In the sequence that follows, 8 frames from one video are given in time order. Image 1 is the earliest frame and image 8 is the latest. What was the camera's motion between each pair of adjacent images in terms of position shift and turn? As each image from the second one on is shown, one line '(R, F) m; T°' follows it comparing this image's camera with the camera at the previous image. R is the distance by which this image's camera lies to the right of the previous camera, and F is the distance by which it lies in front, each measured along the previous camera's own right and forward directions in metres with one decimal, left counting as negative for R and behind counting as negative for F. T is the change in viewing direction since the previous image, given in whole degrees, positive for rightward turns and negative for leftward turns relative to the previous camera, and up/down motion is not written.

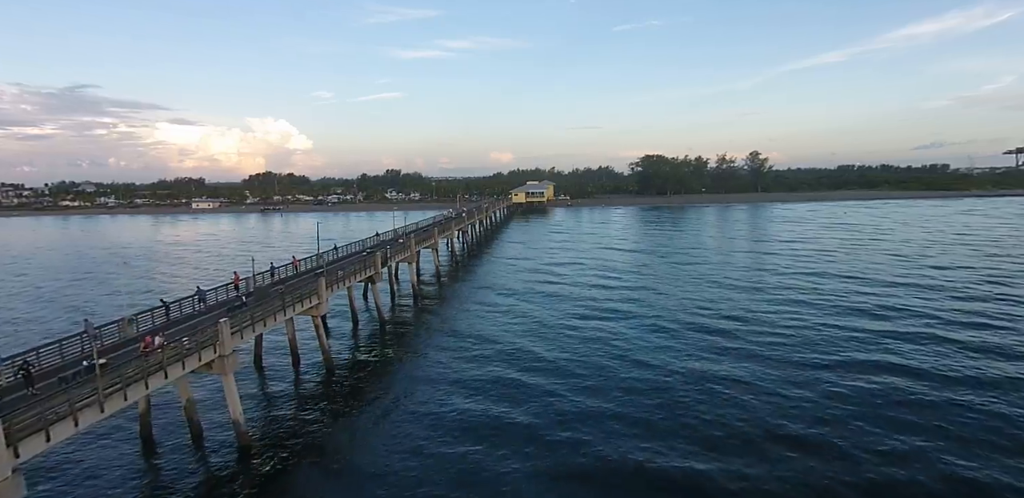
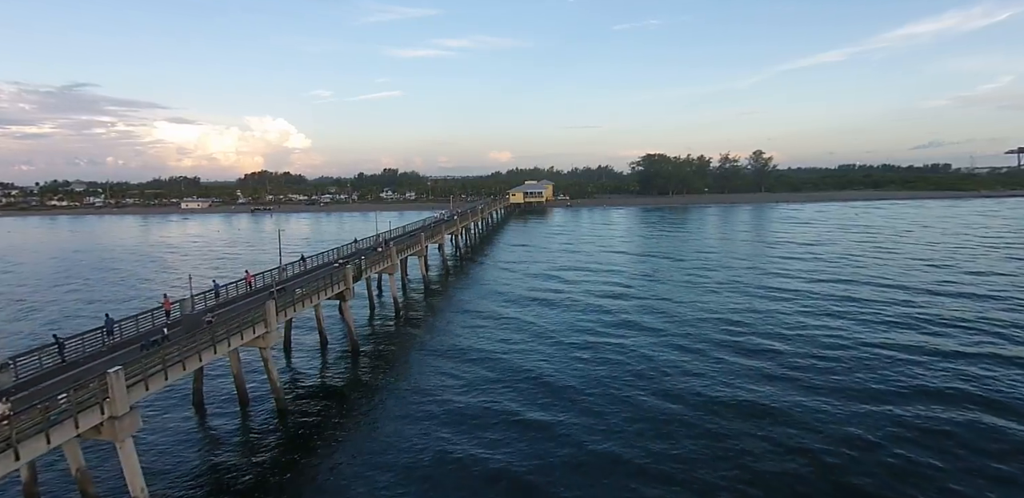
(+0.2, +4.0) m; 0°
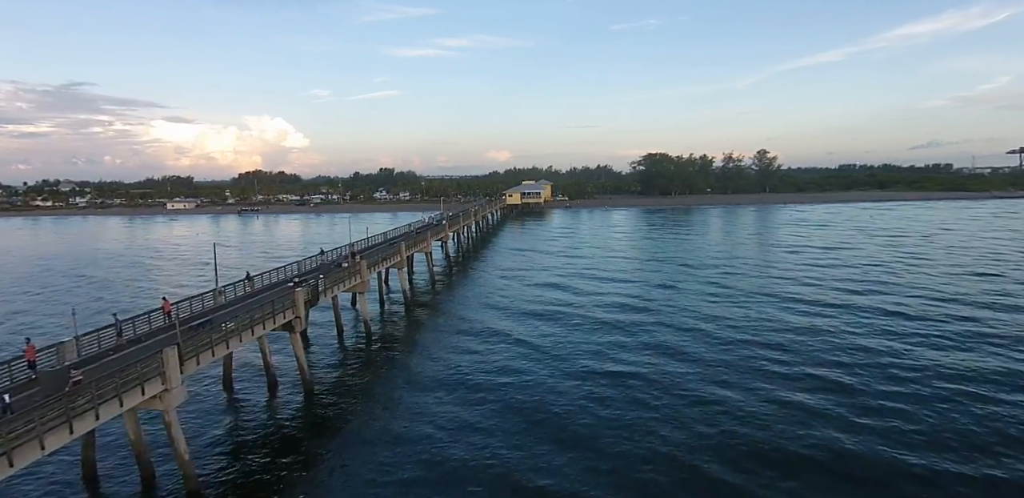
(+0.4, +4.5) m; 0°
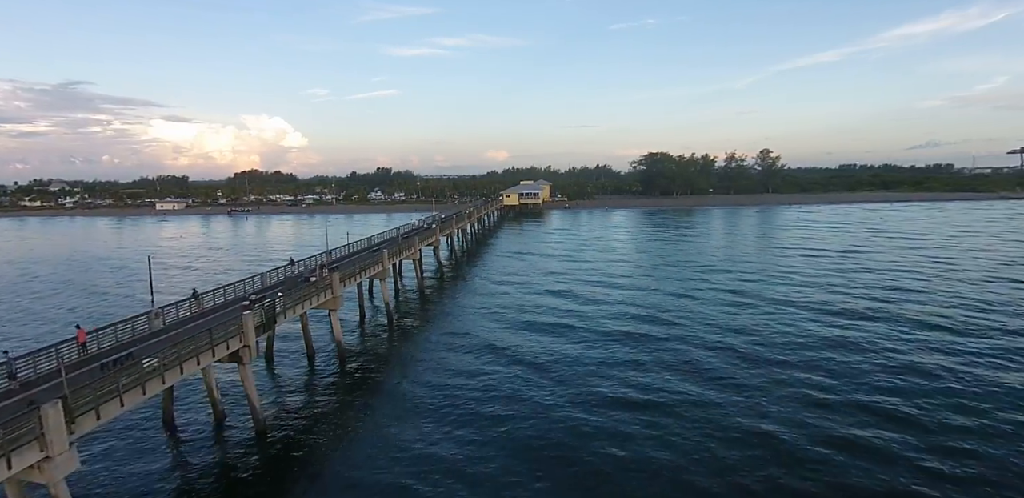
(+0.2, +3.3) m; 0°
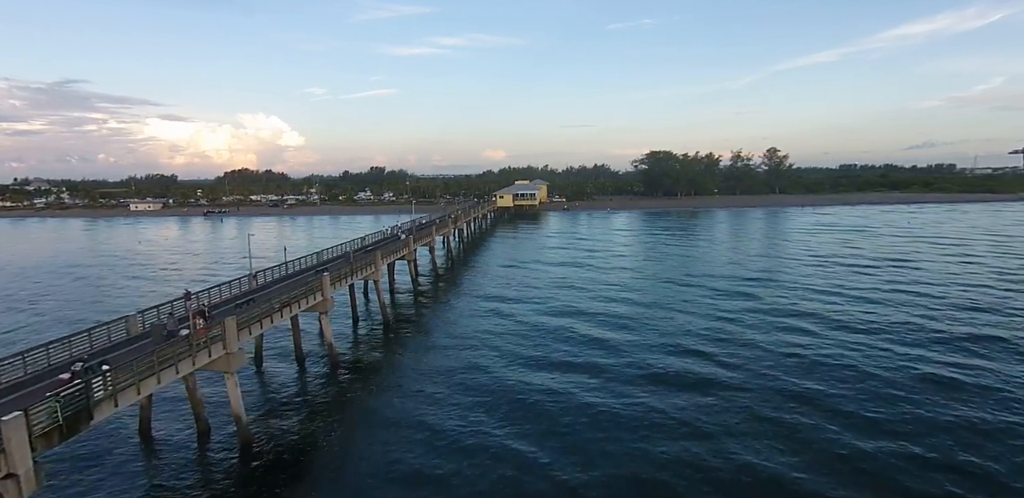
(+0.5, +7.2) m; 0°
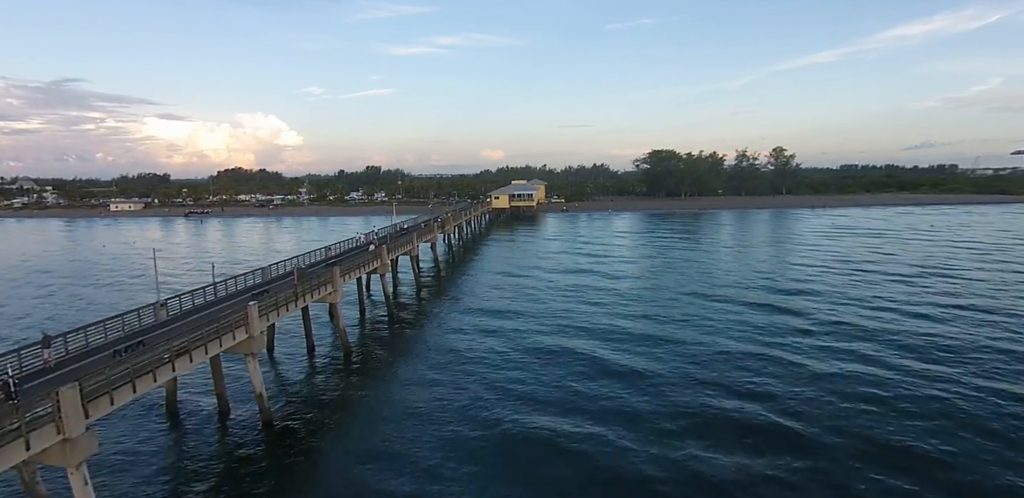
(+0.4, +5.2) m; 0°
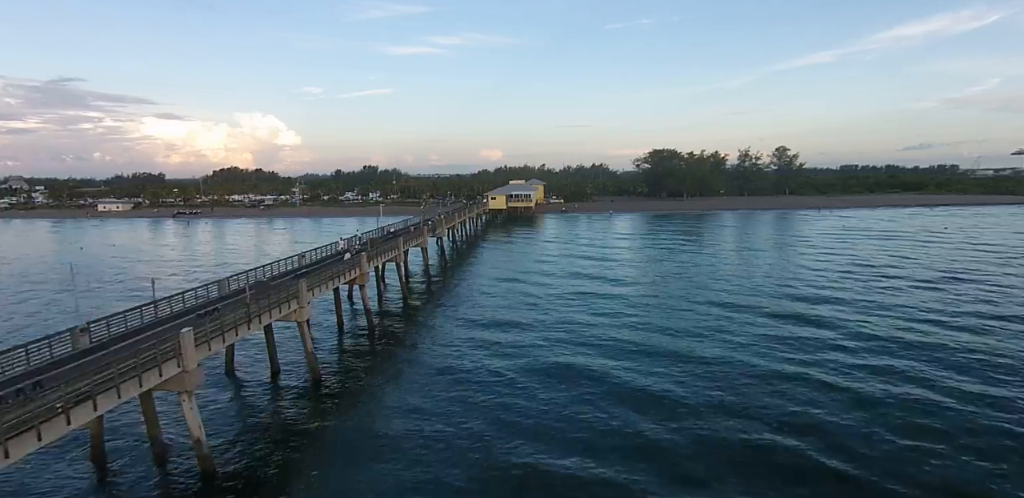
(+0.2, +3.0) m; 0°
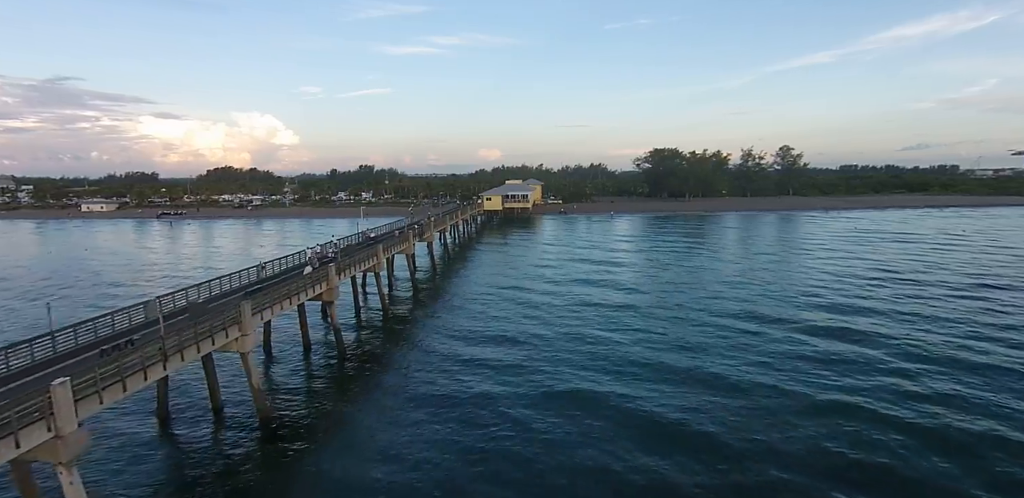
(+0.3, +3.5) m; 0°
